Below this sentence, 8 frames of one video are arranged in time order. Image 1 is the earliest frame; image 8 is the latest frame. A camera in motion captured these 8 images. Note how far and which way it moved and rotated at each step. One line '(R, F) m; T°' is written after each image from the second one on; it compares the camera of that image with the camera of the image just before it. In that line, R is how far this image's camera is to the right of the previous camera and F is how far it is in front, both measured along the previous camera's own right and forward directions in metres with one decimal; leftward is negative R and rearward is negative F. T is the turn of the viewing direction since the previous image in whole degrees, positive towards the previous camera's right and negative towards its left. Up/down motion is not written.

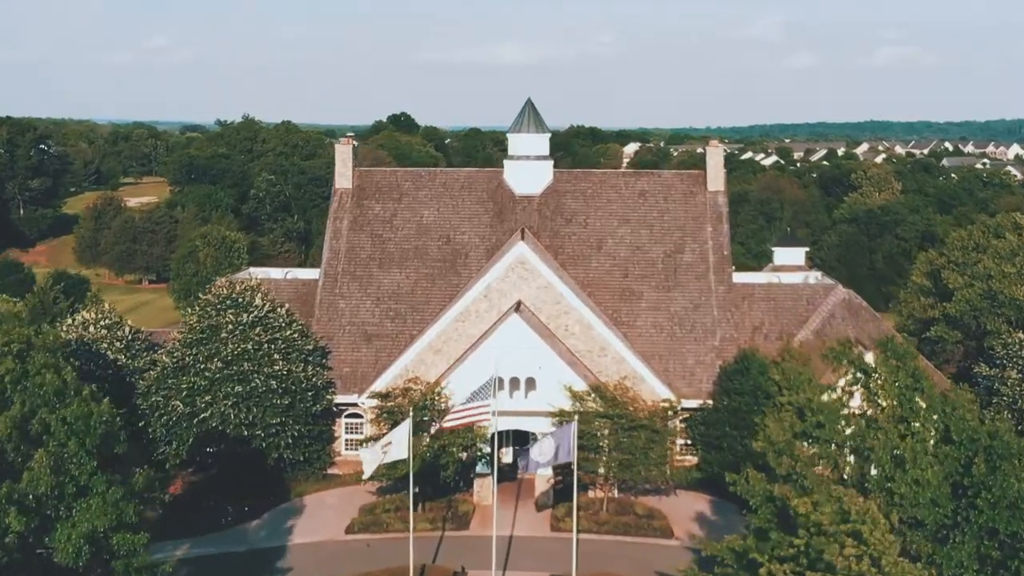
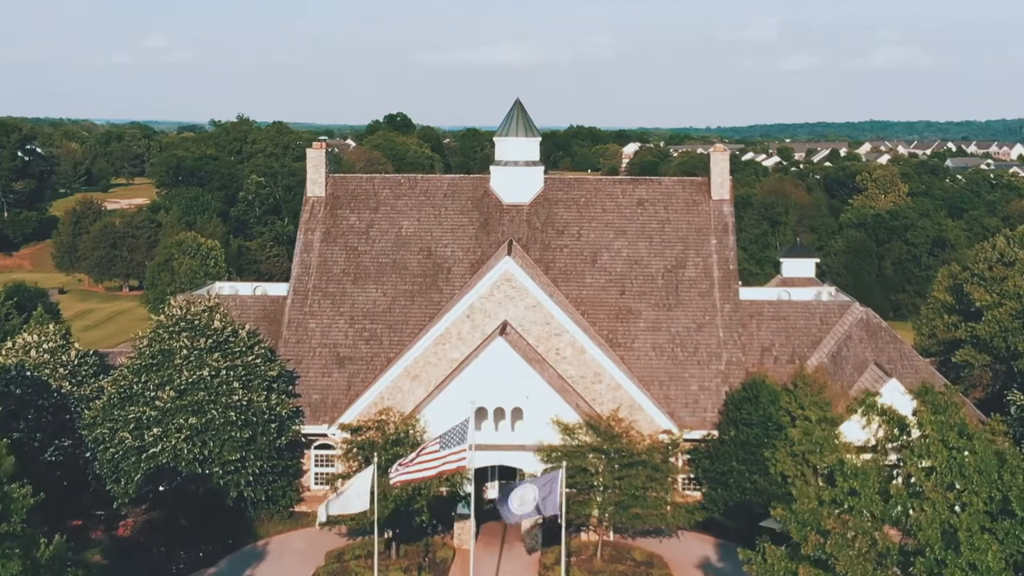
(+0.3, +3.2) m; 0°
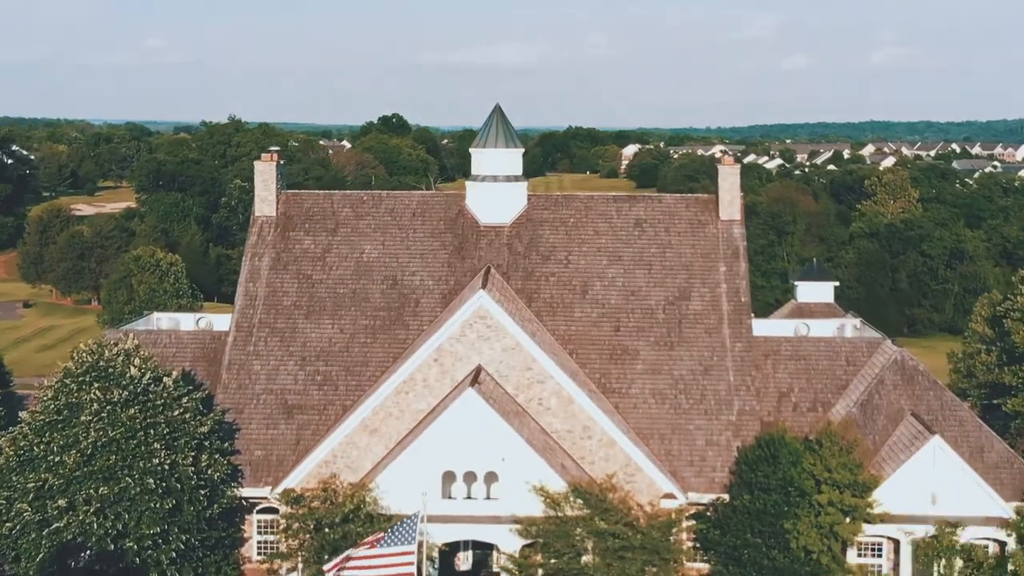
(+0.4, +4.7) m; 0°
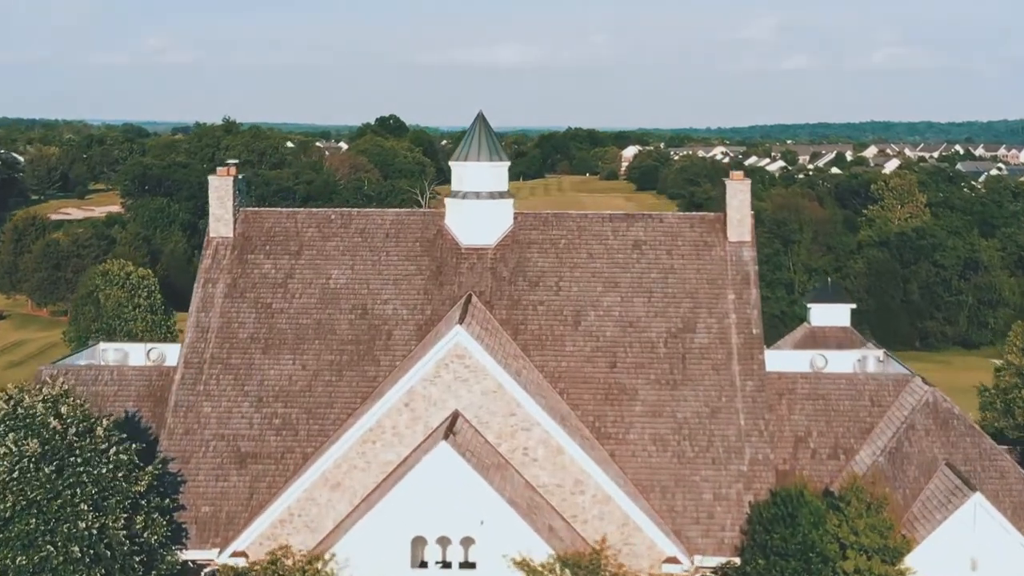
(+0.3, +3.3) m; 0°
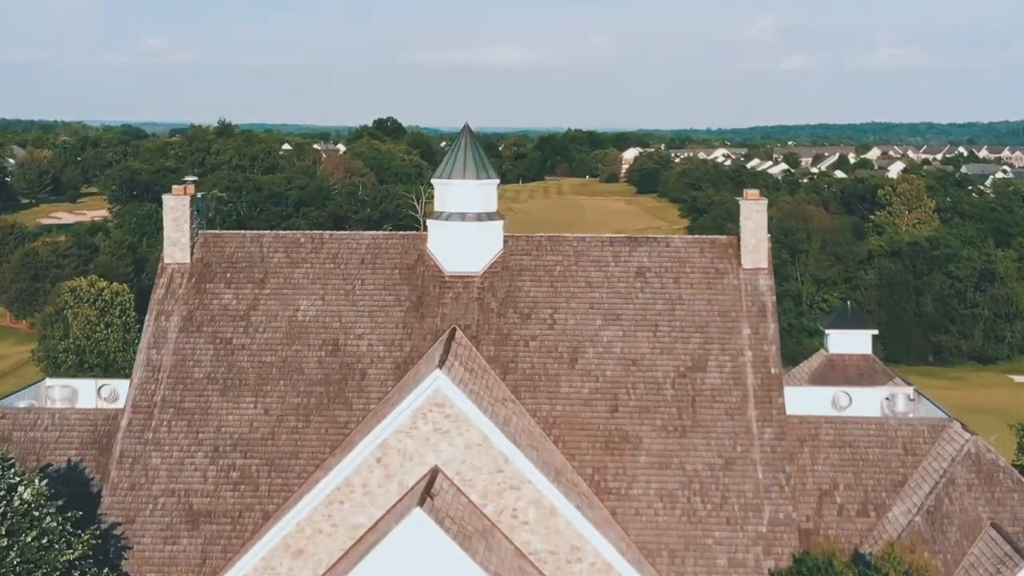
(+0.2, +2.9) m; 0°
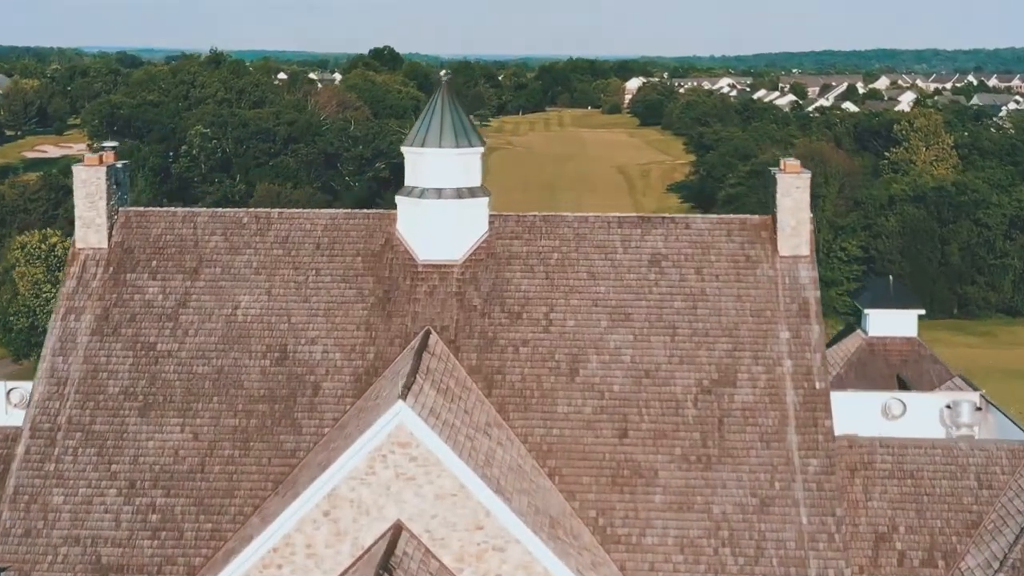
(+0.2, +4.5) m; 0°
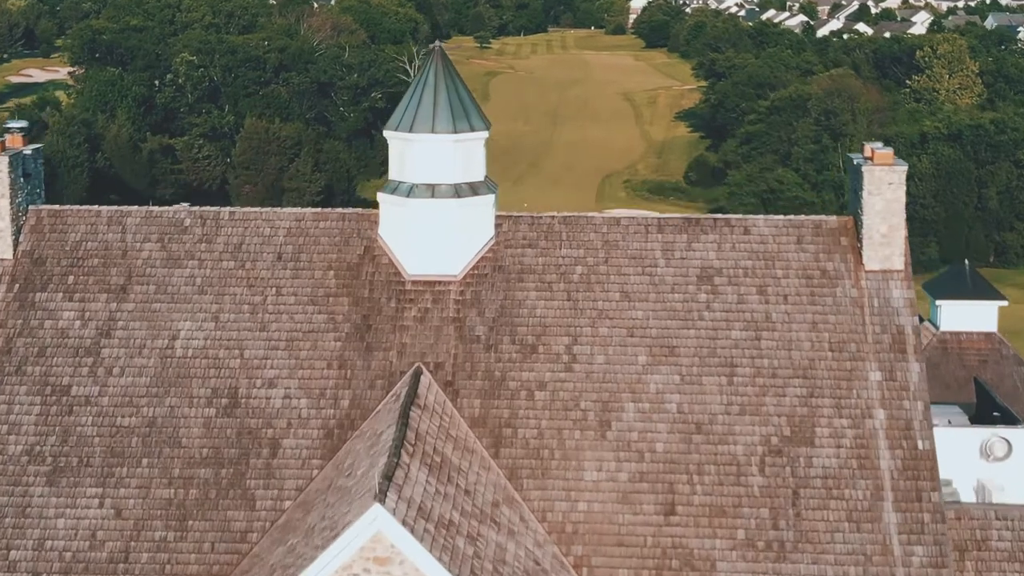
(-0.1, +4.4) m; 0°
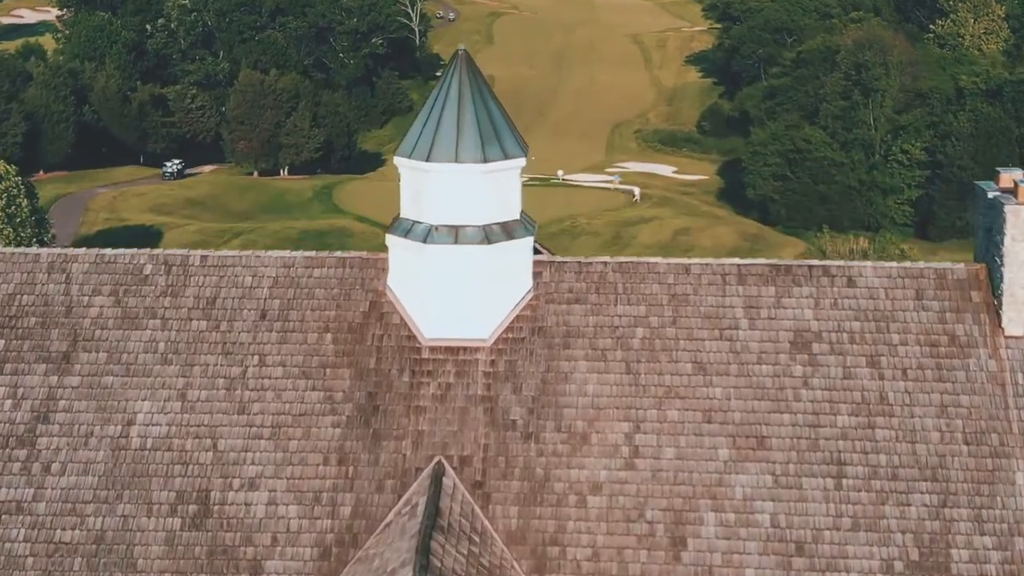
(-0.3, +3.4) m; 0°
